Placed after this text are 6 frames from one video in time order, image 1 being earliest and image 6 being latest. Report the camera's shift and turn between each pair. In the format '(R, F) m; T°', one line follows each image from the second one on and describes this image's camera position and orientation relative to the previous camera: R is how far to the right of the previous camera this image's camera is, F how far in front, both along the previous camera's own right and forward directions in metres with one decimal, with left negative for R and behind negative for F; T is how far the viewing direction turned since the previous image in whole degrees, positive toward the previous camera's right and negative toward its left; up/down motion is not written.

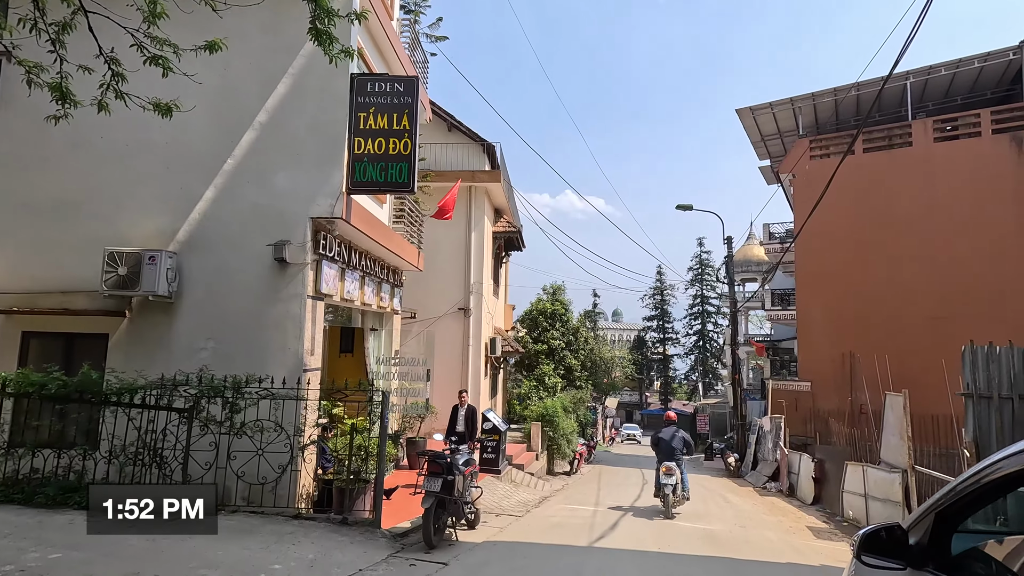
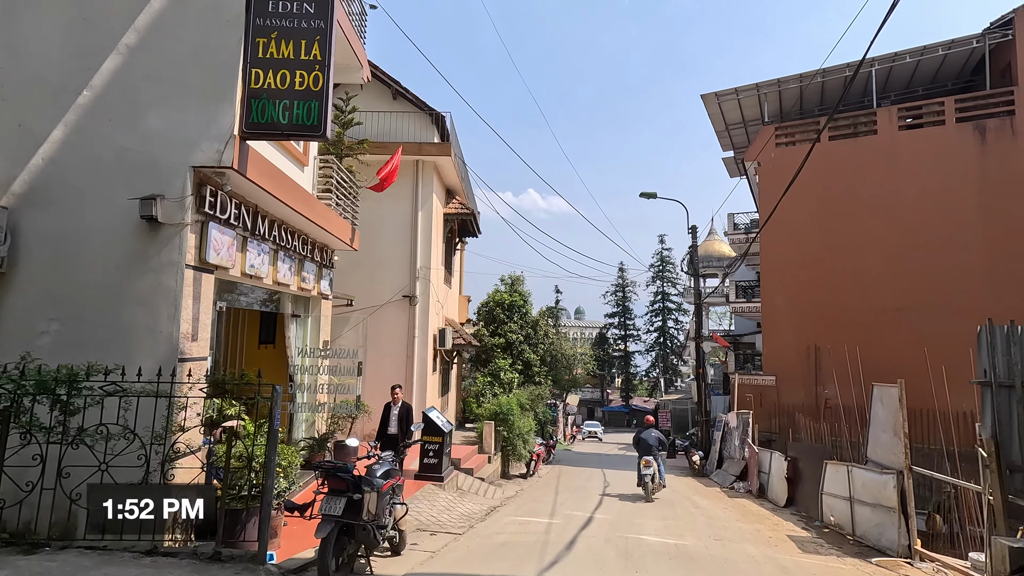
(+0.3, +1.2) m; +4°
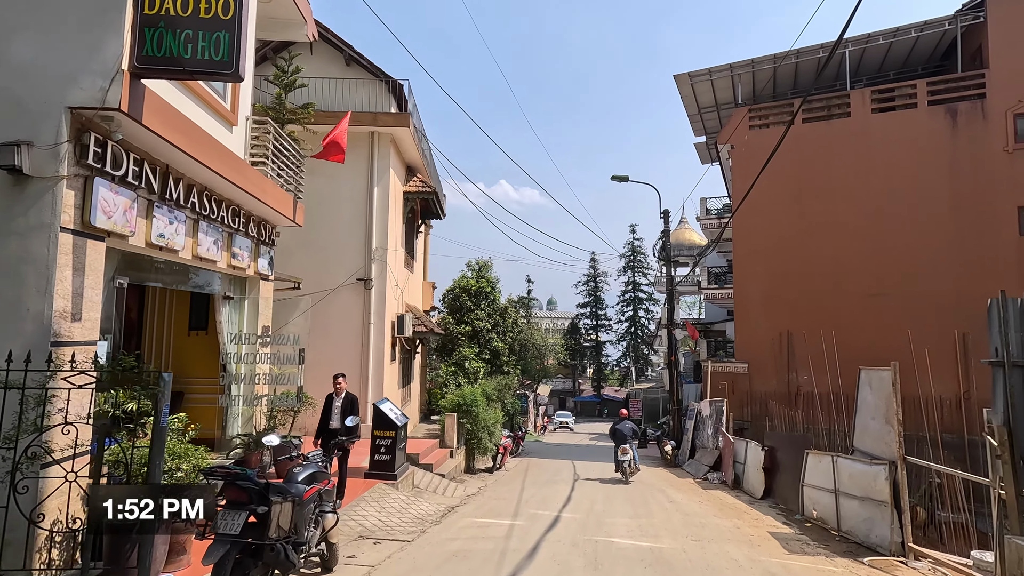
(+0.2, +0.7) m; +3°
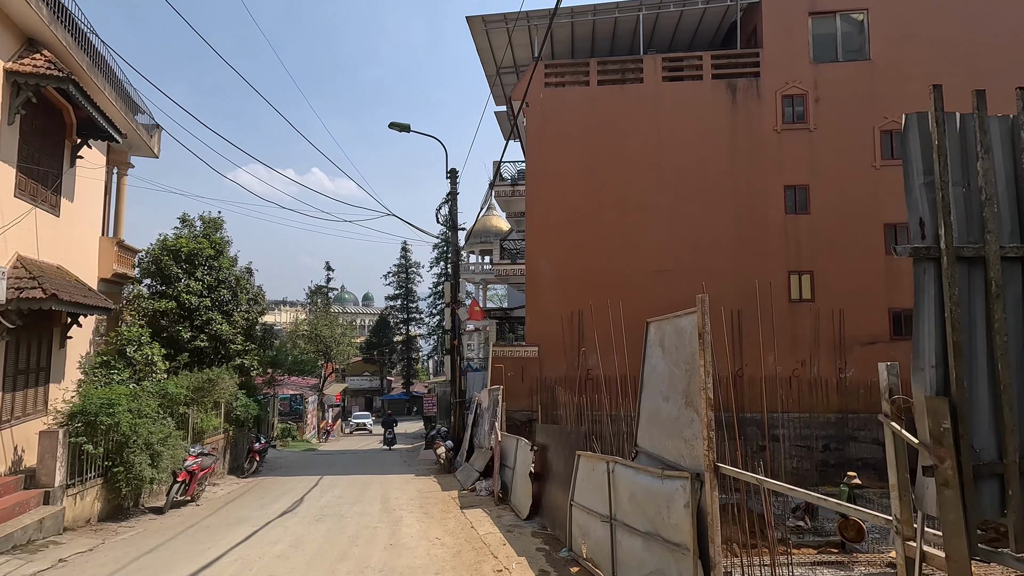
(+1.9, +2.9) m; +19°
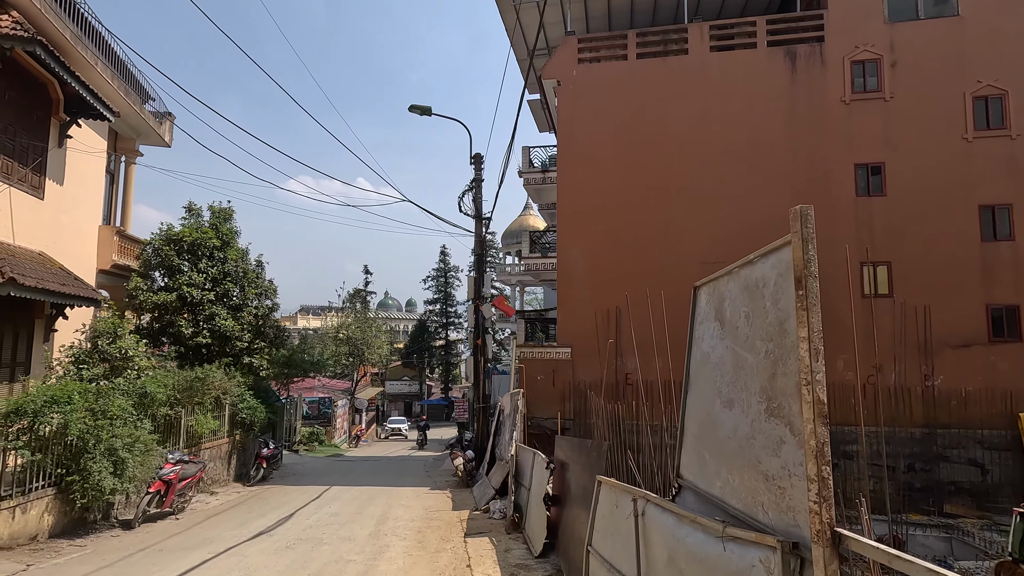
(+0.3, +1.4) m; -5°
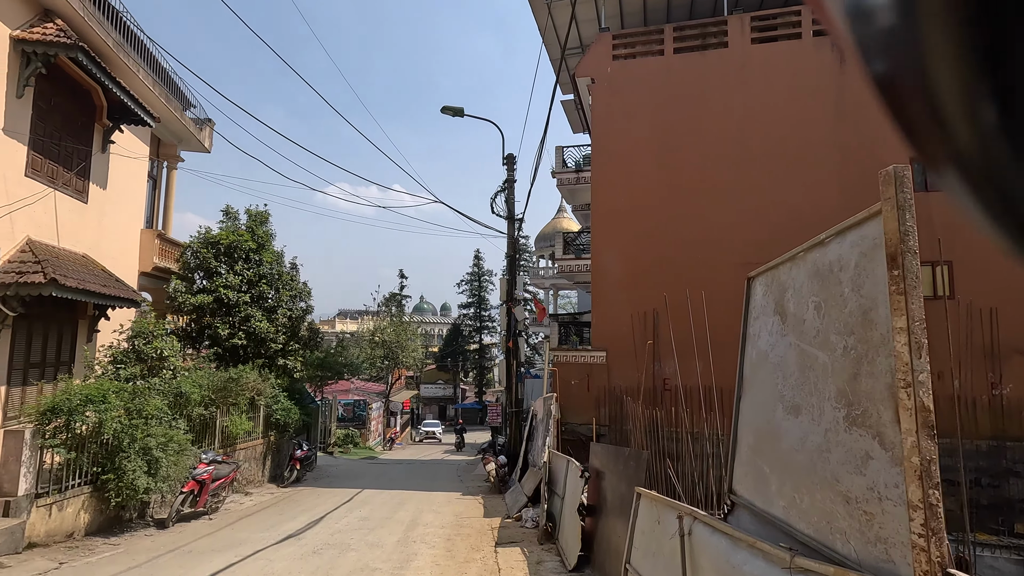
(0.0, +0.2) m; -4°
